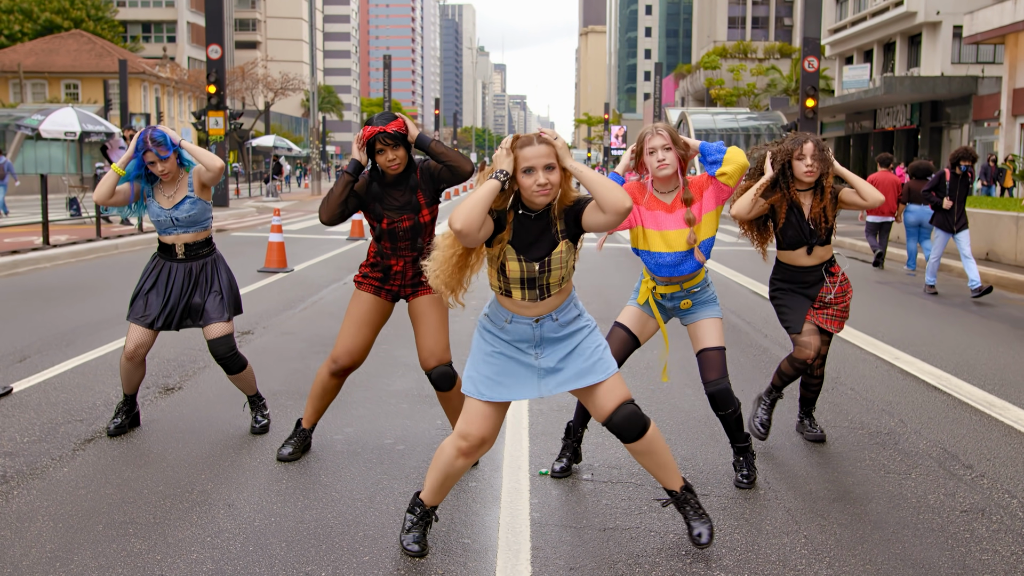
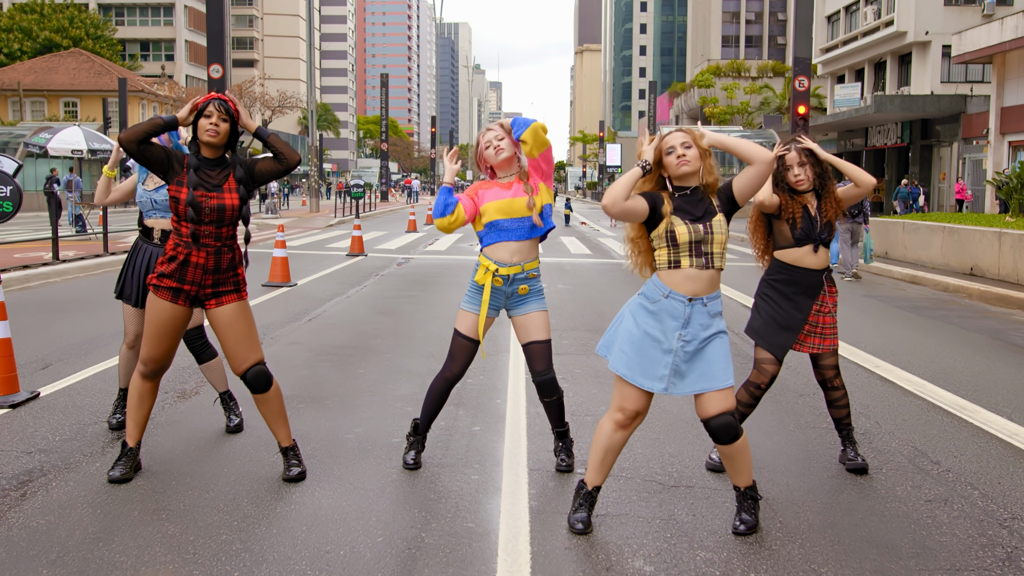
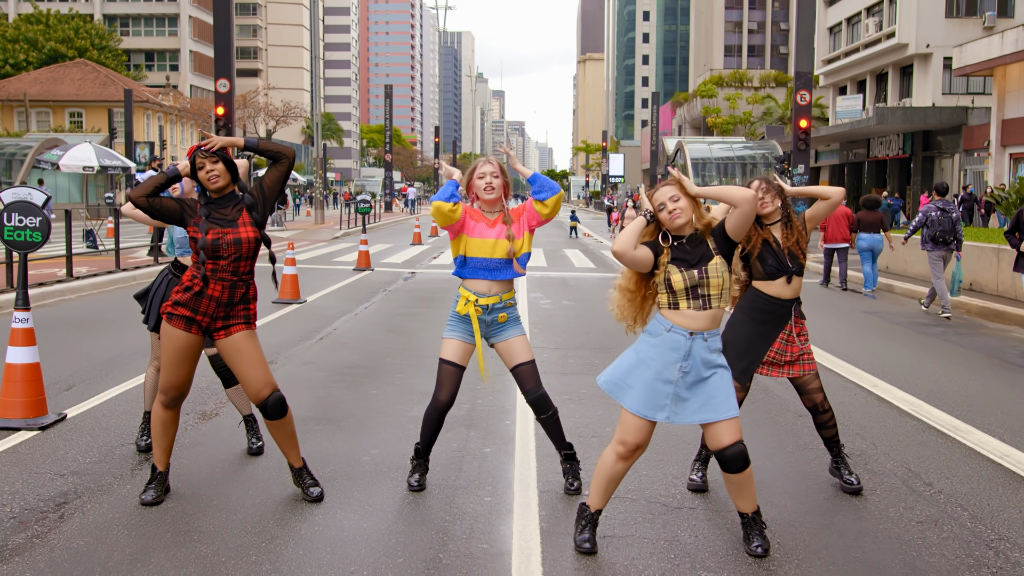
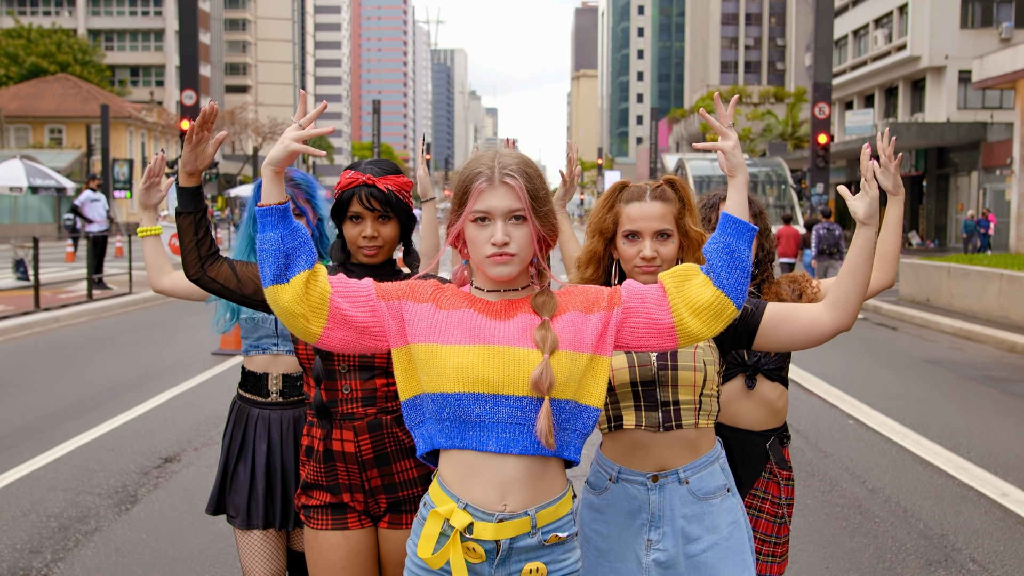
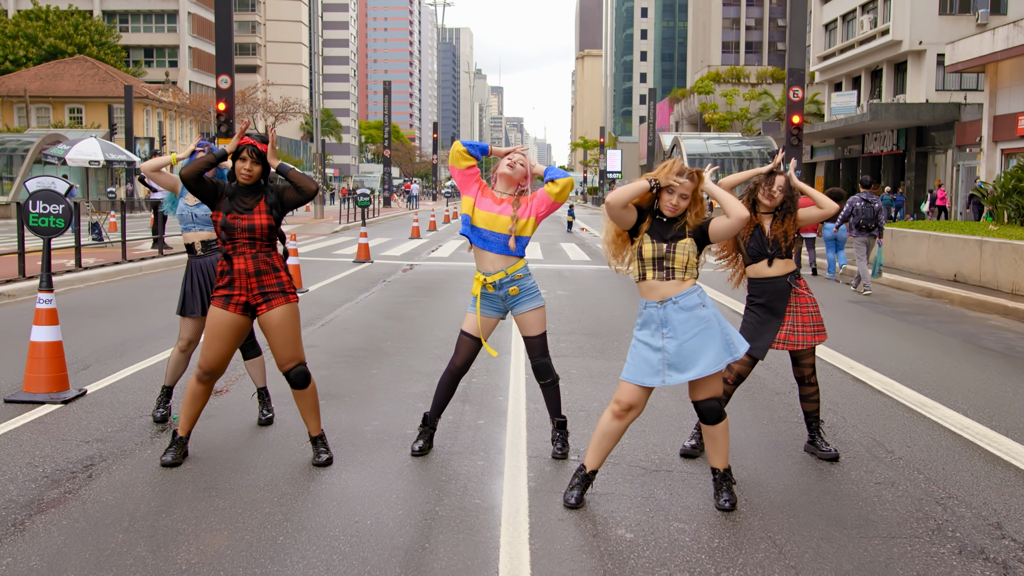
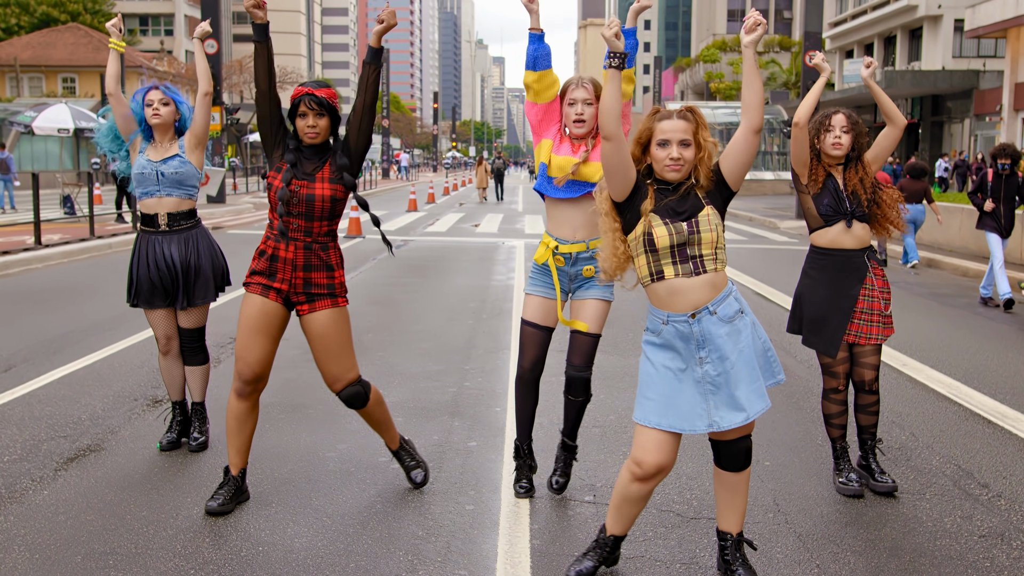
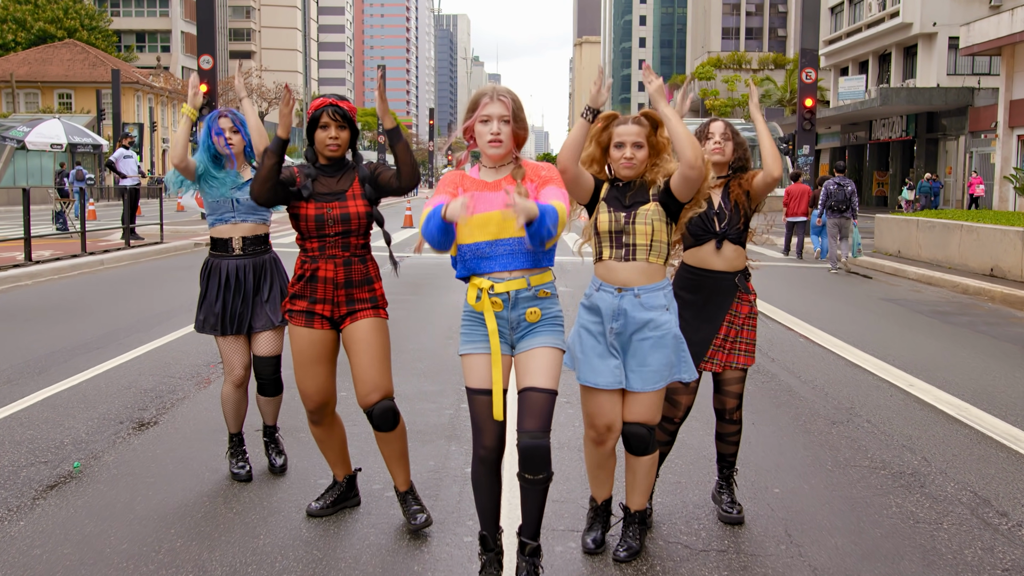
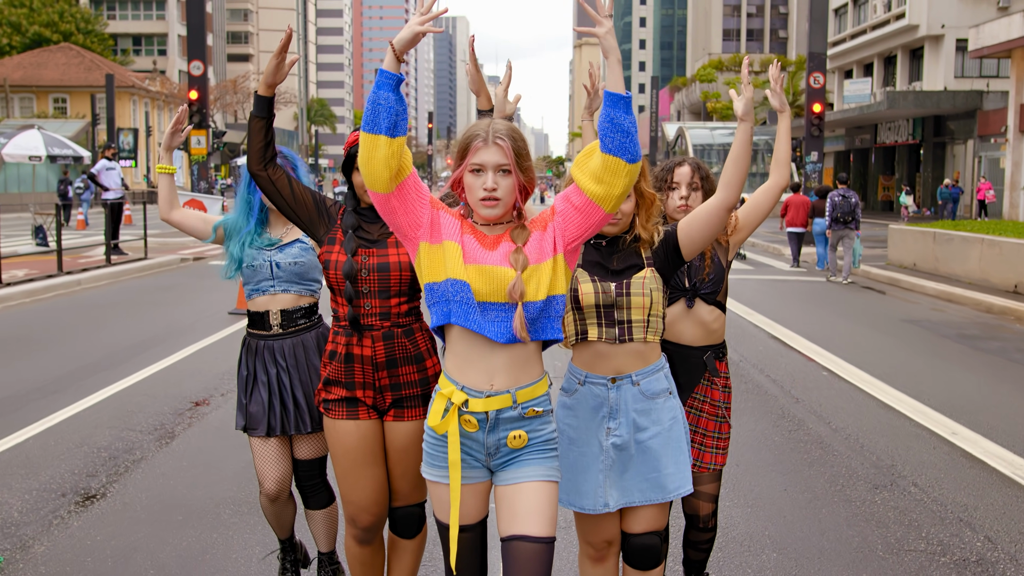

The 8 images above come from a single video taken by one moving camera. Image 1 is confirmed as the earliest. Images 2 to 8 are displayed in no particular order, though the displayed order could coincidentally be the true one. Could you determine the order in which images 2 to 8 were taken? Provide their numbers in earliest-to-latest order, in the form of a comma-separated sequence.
6, 3, 5, 2, 7, 8, 4
